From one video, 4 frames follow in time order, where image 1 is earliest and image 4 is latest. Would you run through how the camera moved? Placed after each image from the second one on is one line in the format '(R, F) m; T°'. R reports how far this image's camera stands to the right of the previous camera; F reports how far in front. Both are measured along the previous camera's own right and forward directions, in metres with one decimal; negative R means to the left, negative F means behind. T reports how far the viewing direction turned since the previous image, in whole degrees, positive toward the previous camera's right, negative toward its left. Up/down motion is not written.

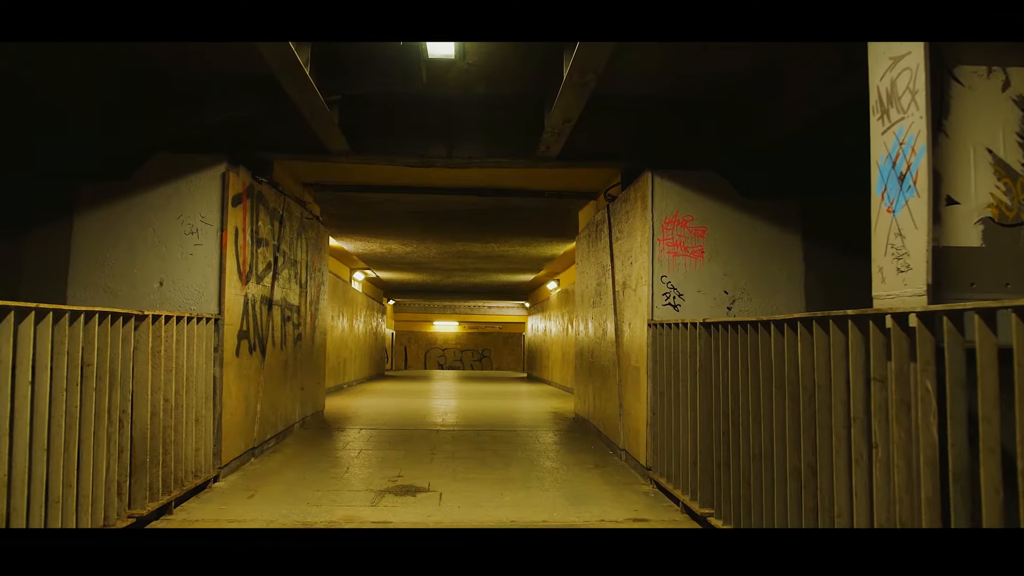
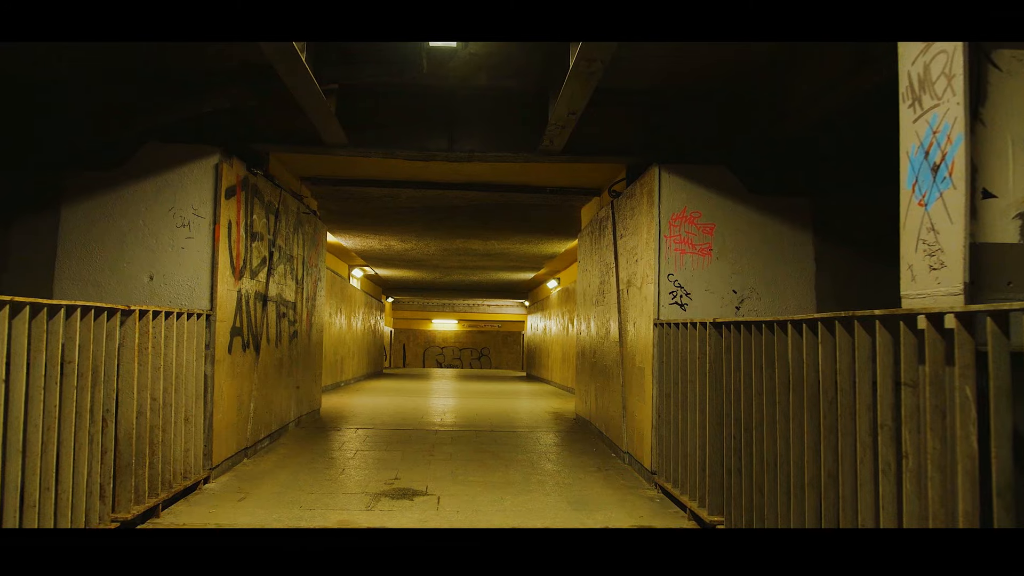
(0.0, +0.2) m; 0°
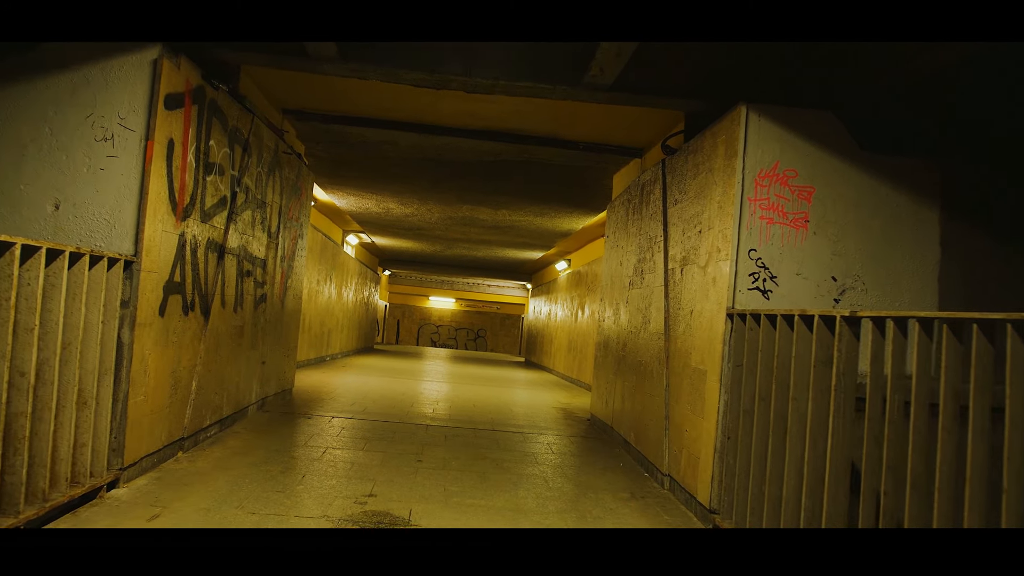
(-0.1, +1.4) m; 0°
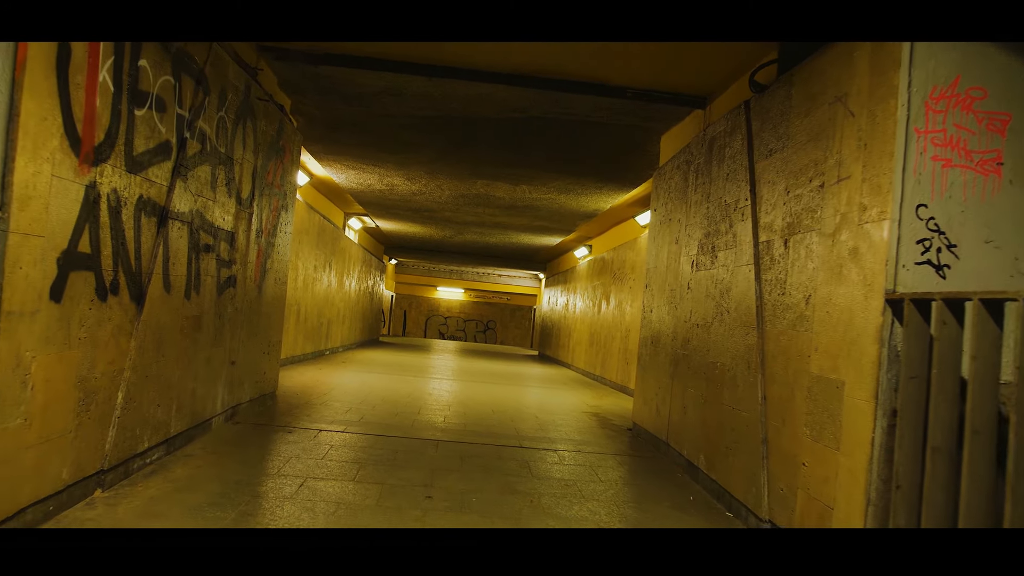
(-0.2, +1.4) m; 0°
